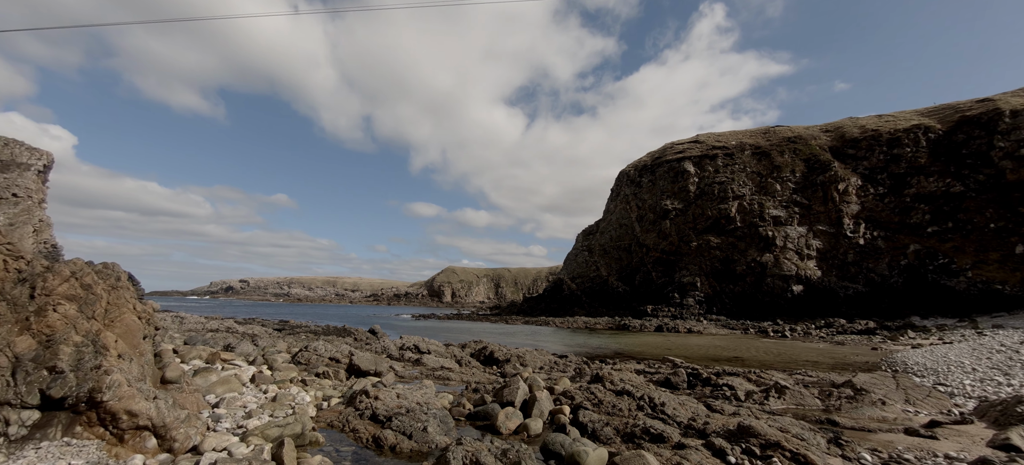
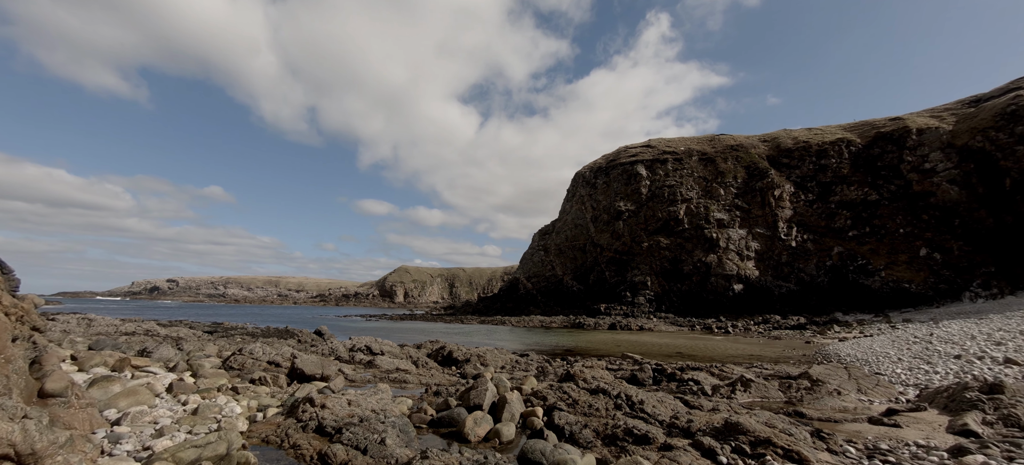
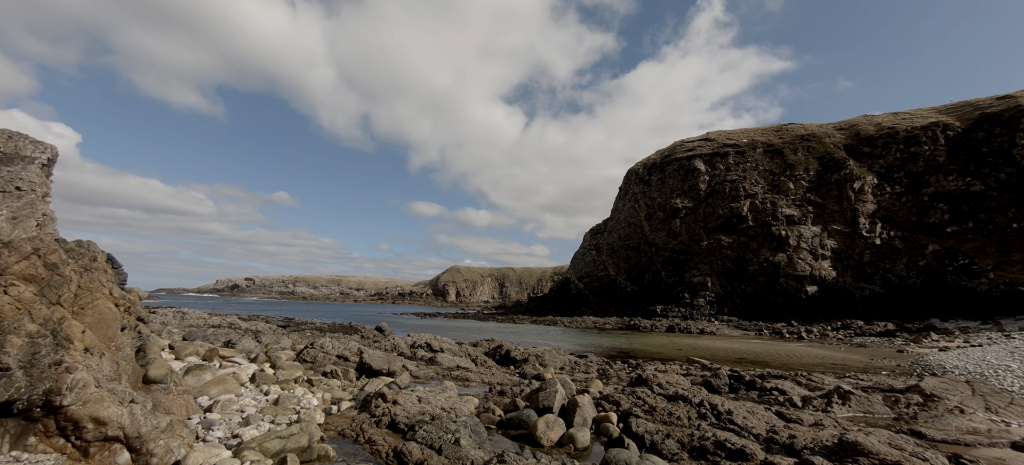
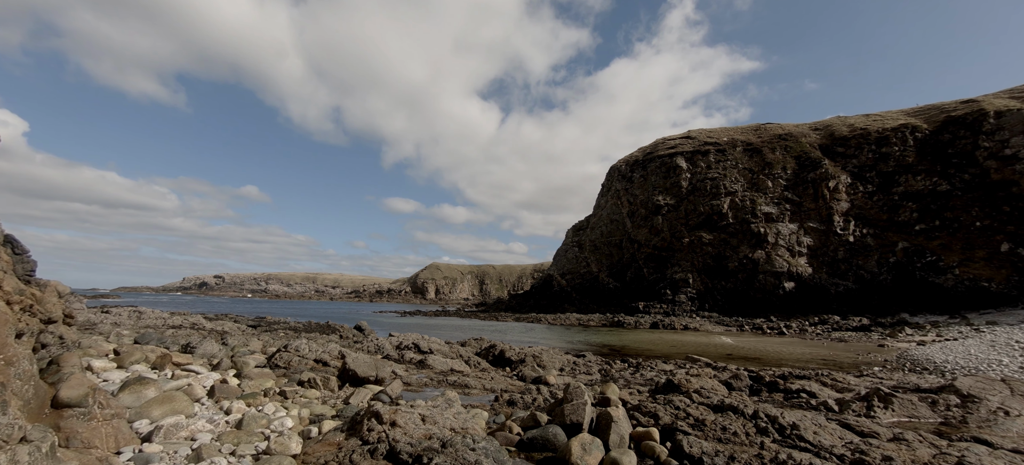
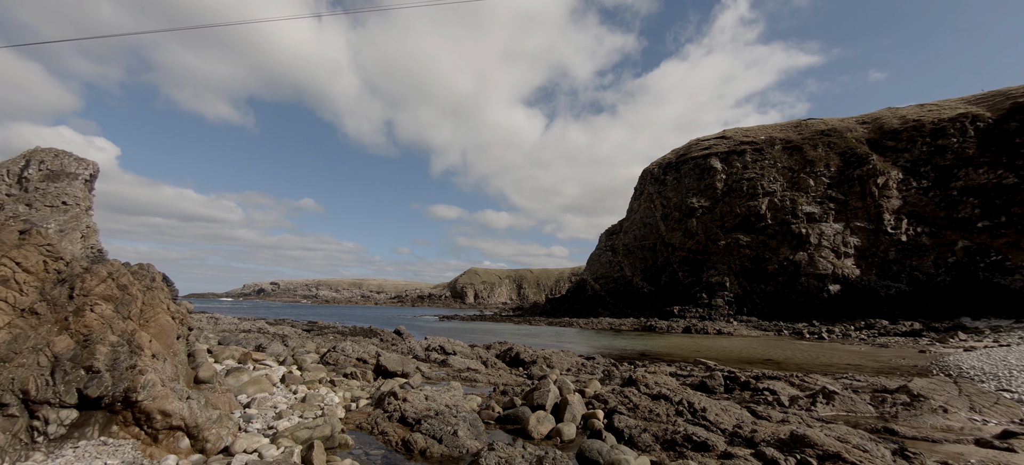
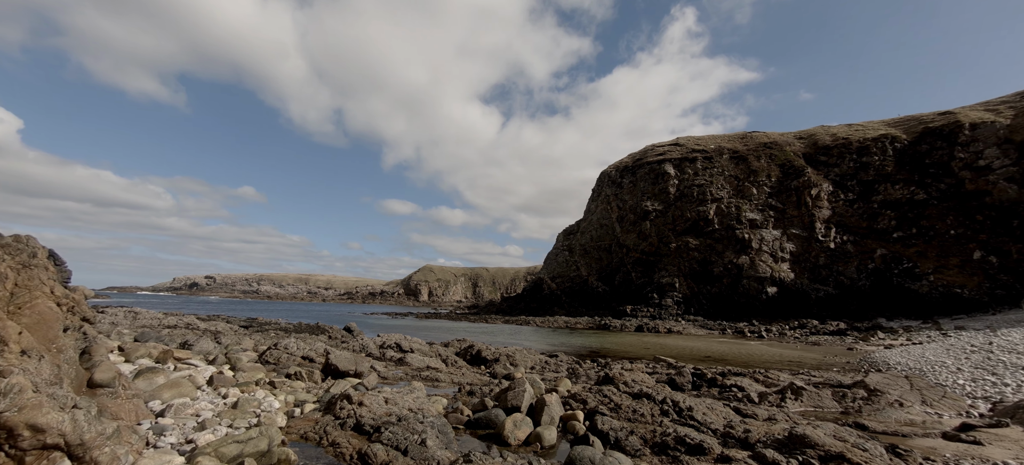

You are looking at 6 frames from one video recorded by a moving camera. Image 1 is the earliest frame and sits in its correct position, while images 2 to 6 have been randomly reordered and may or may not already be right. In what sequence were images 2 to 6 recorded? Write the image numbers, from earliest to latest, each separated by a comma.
5, 2, 6, 3, 4
